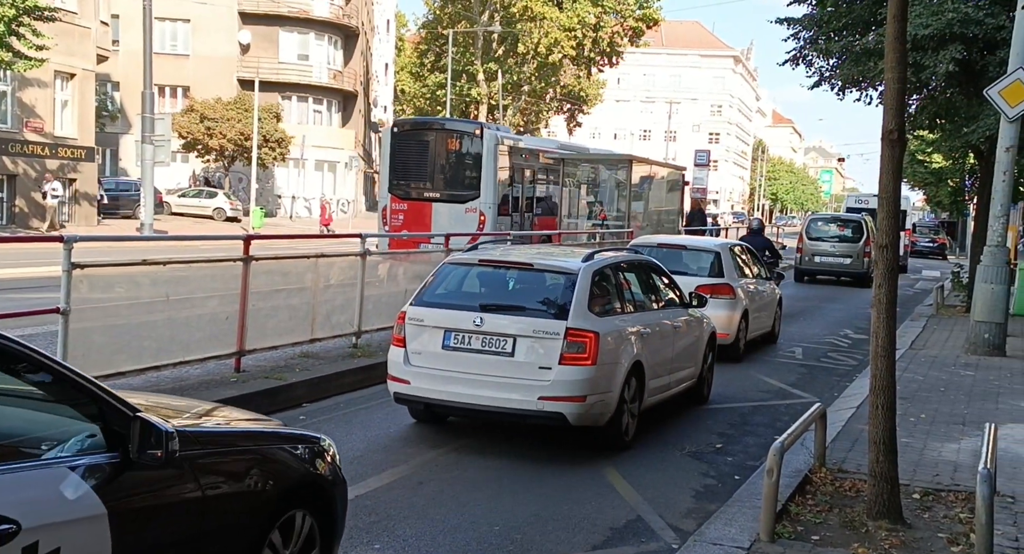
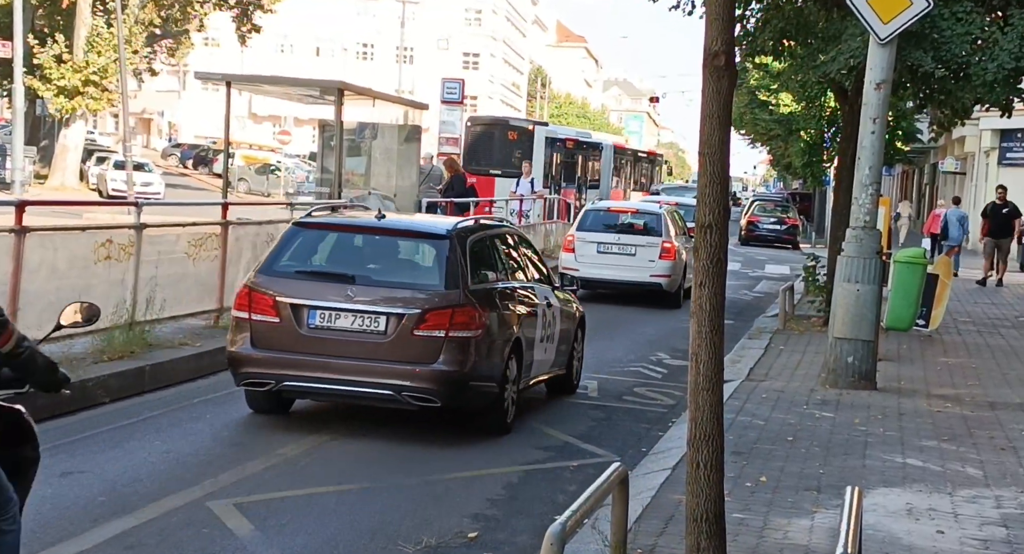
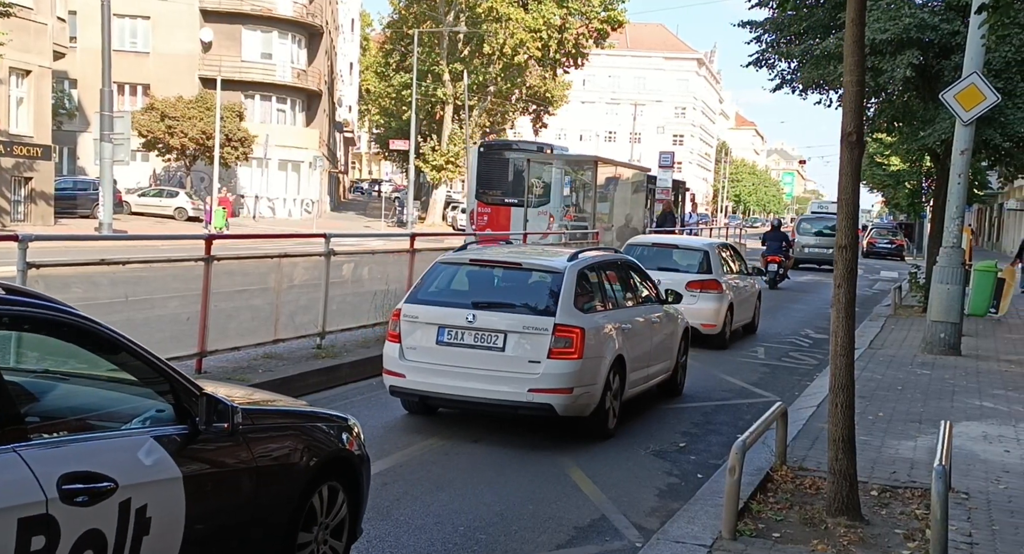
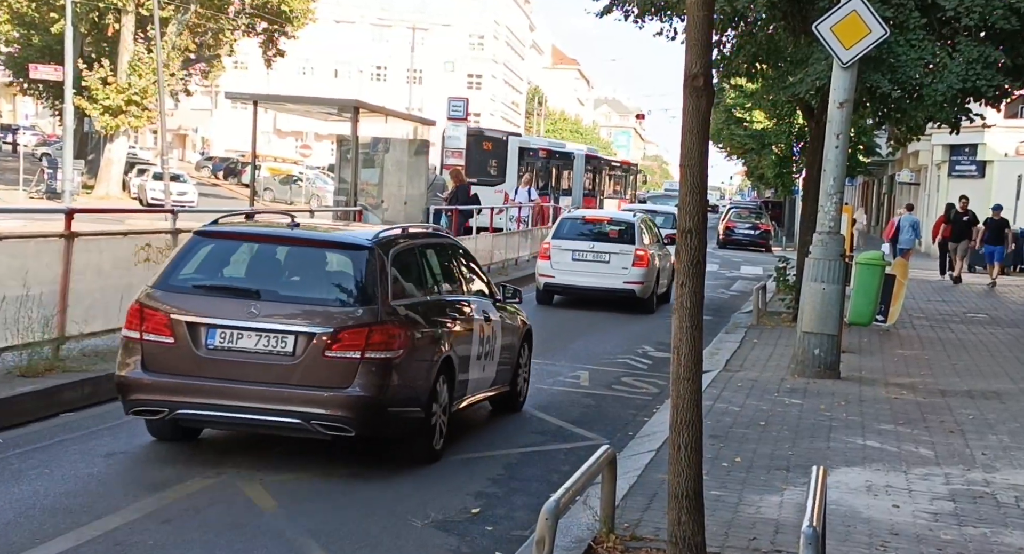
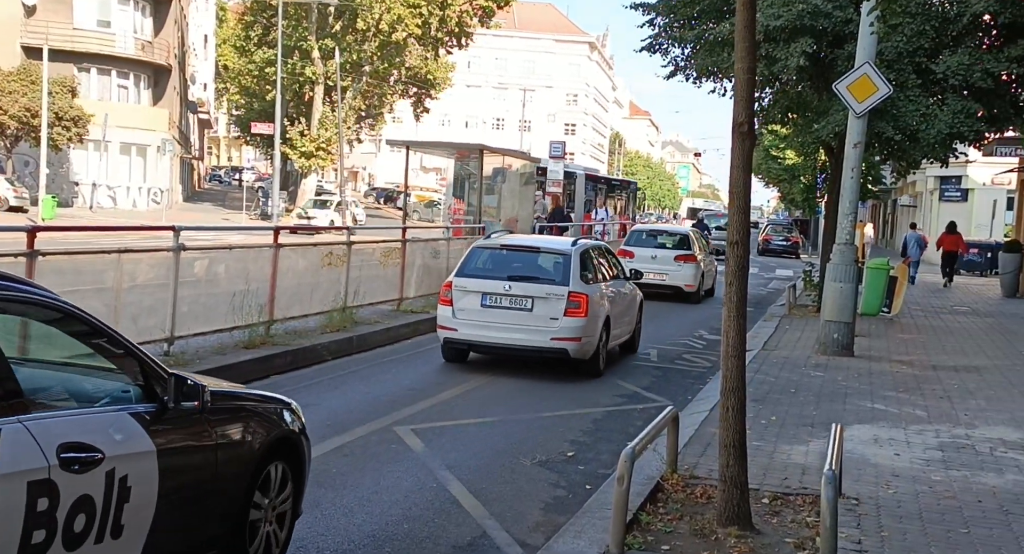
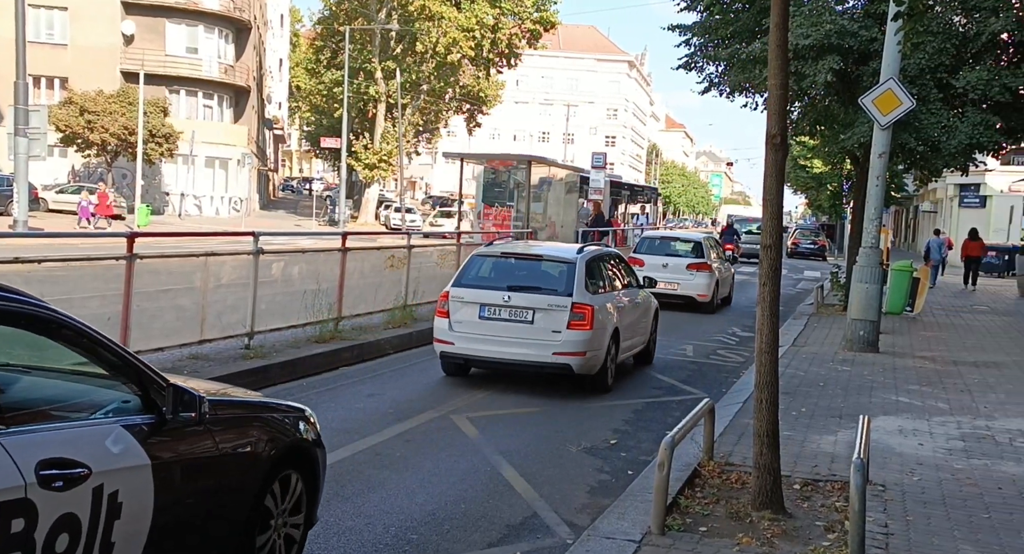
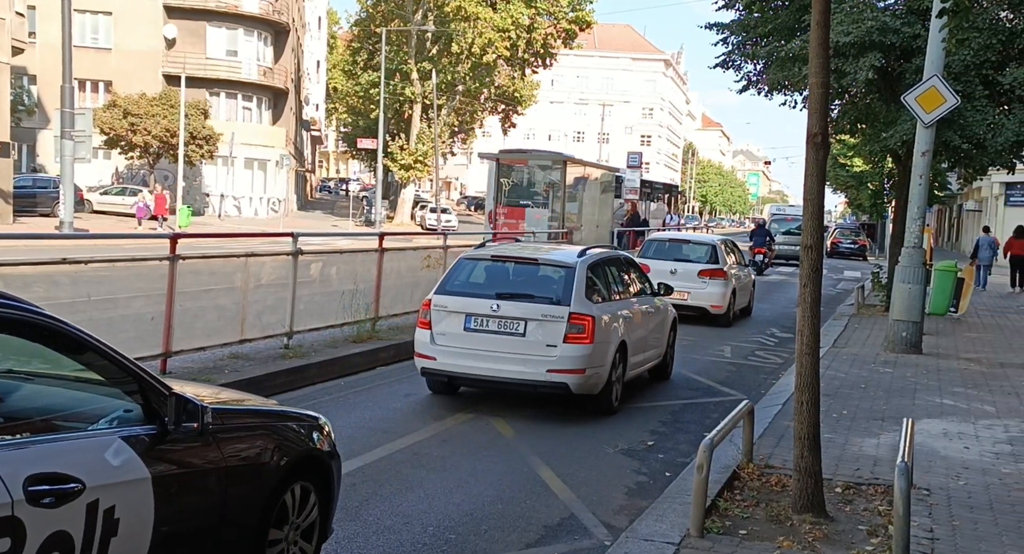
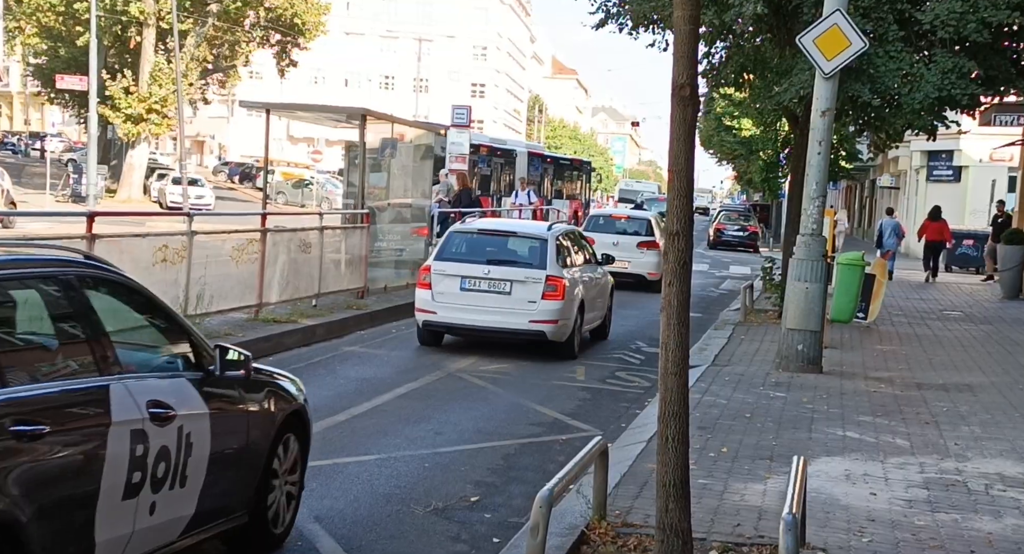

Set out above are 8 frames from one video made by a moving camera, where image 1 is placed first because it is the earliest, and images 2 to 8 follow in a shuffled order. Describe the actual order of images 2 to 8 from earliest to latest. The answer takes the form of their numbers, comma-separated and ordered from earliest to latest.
3, 7, 6, 5, 8, 4, 2
